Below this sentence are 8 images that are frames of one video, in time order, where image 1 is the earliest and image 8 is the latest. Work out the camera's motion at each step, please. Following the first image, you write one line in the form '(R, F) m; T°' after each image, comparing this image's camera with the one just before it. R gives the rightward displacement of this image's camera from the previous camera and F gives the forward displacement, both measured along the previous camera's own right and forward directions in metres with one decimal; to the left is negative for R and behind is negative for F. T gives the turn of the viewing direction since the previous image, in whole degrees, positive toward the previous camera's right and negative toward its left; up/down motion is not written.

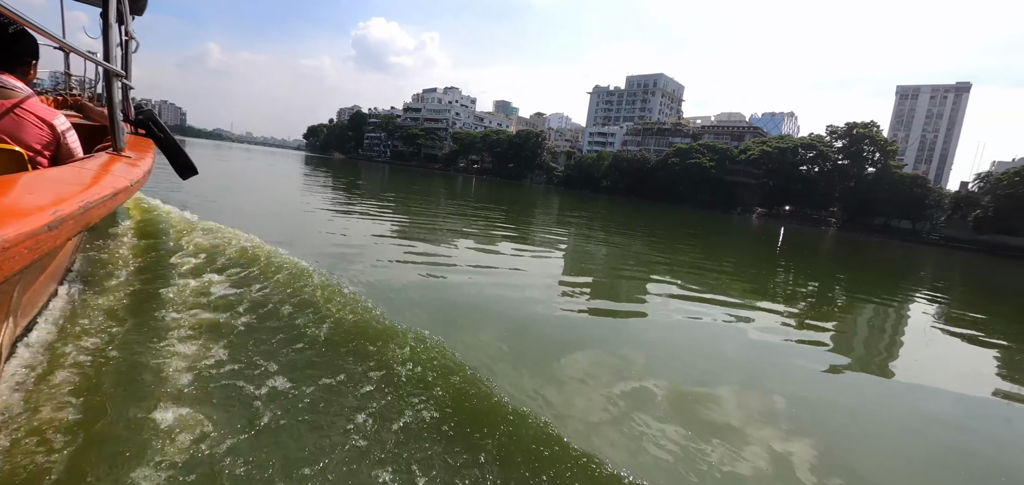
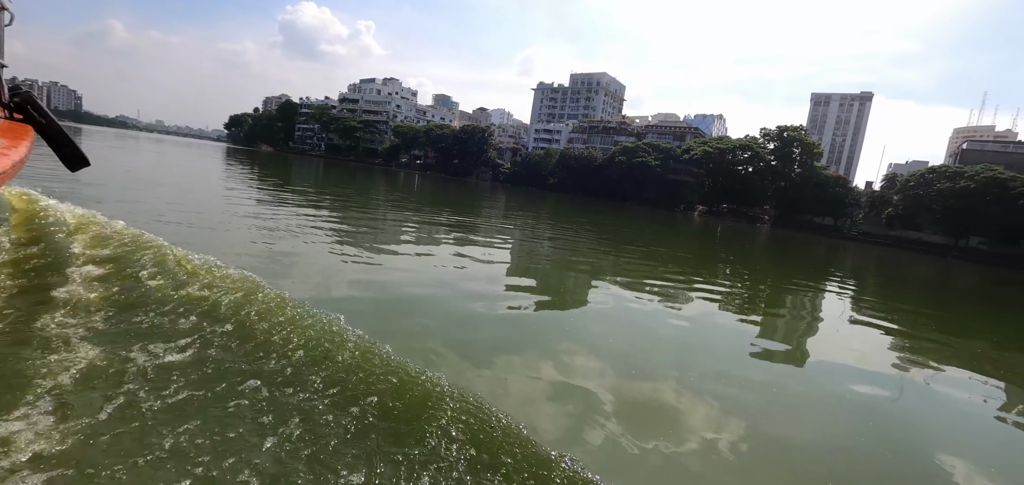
(-0.6, +0.3) m; +8°
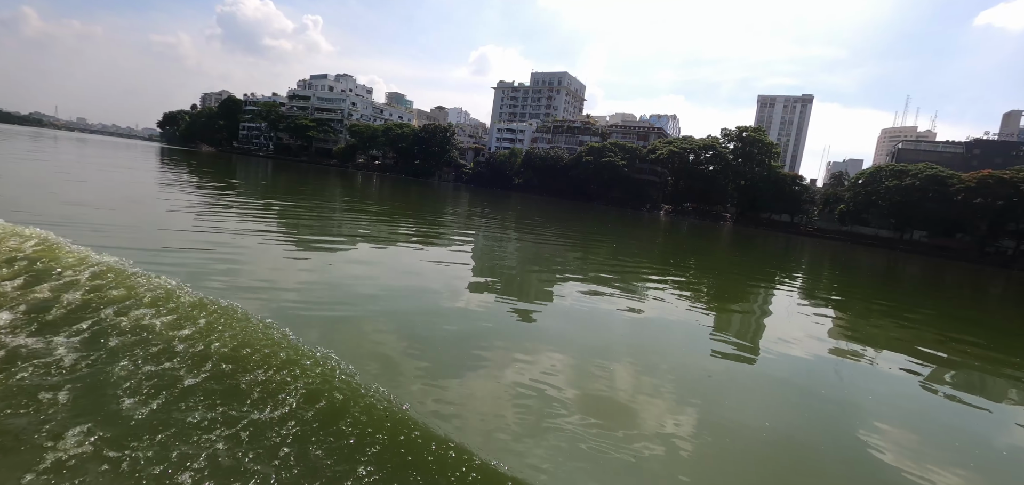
(-0.7, +0.3) m; +6°
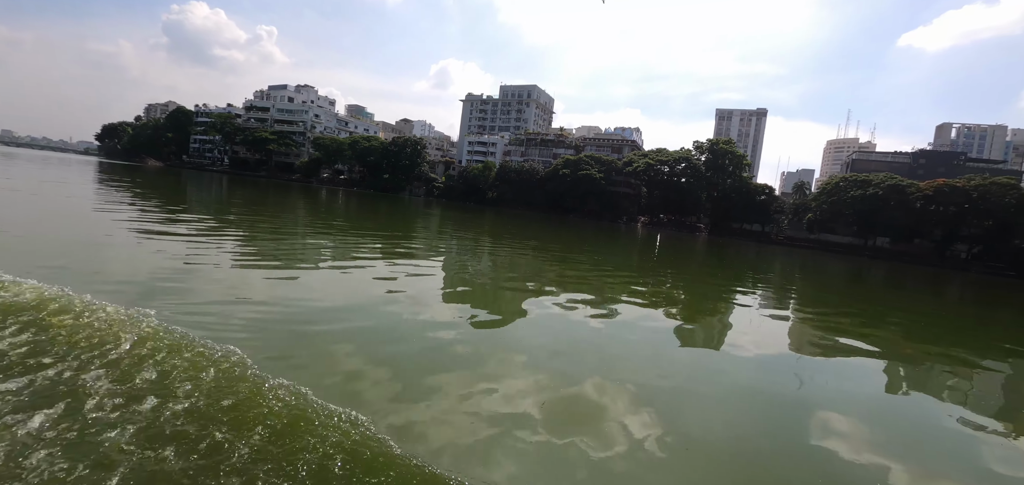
(-0.8, +0.4) m; +5°
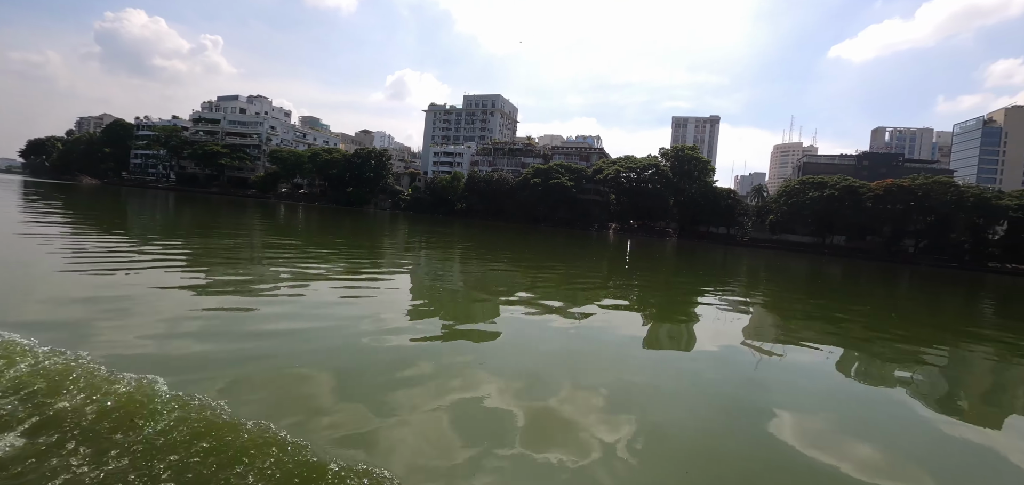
(-0.6, +0.3) m; +5°
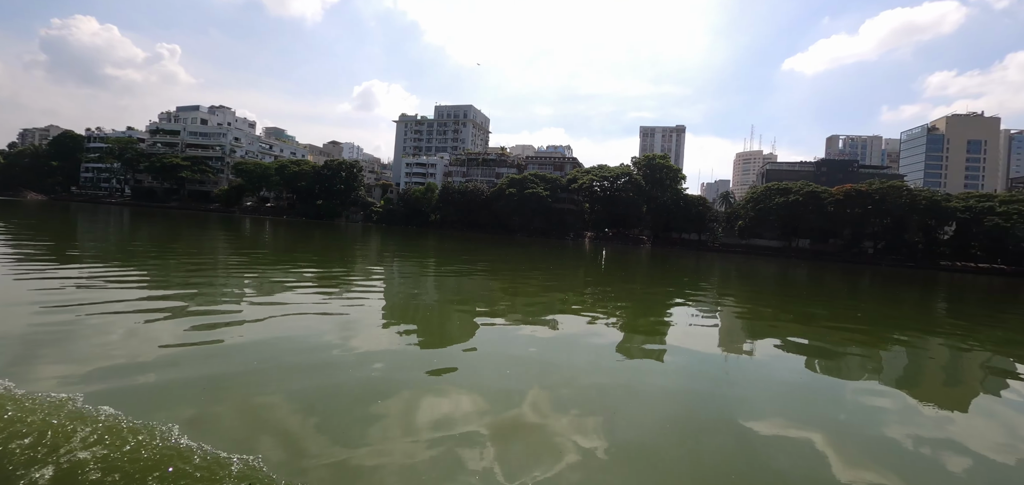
(-0.3, +0.1) m; +4°
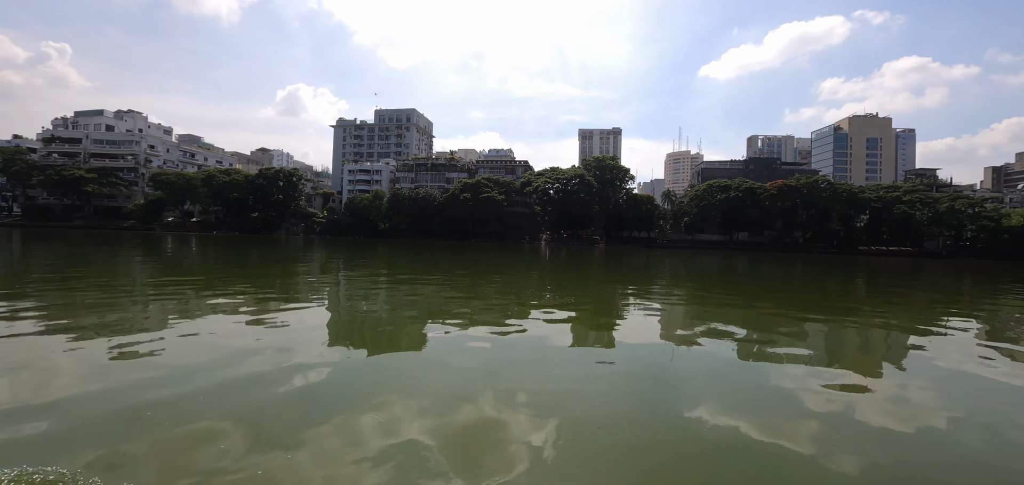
(-0.8, +0.4) m; +8°
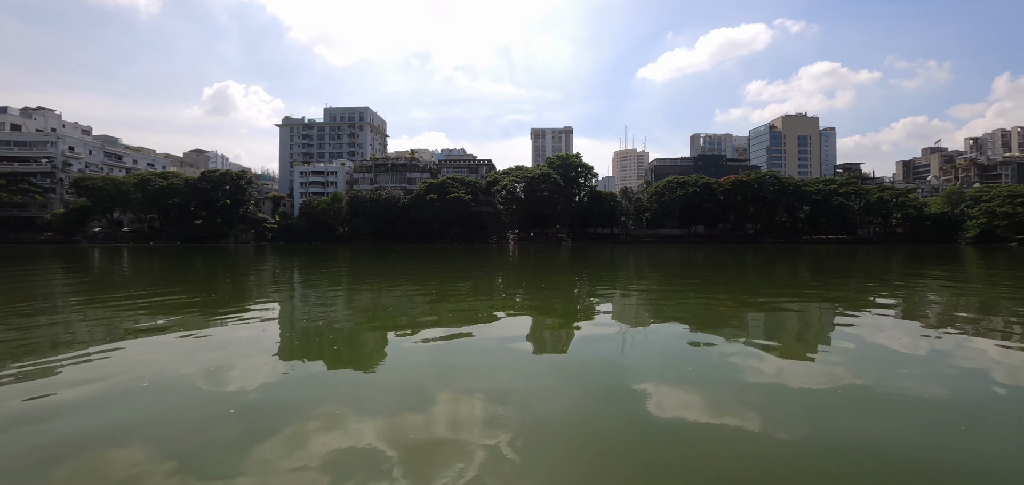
(-0.9, +0.4) m; +7°
